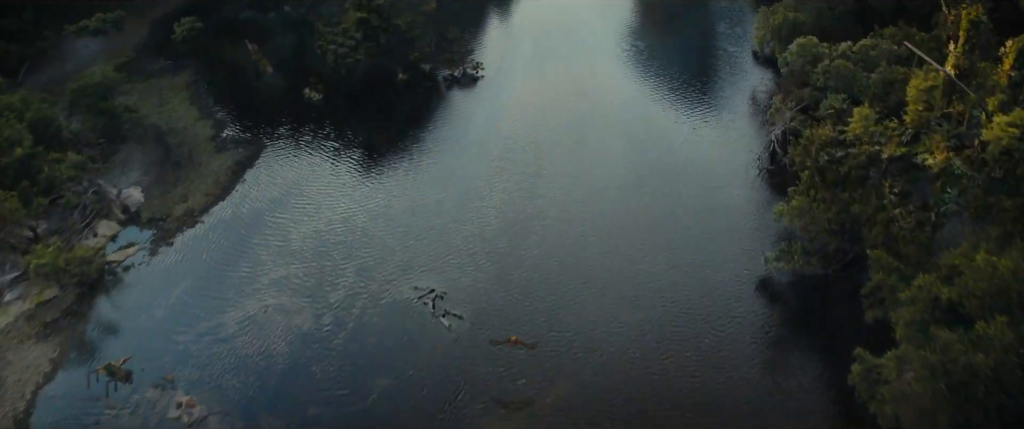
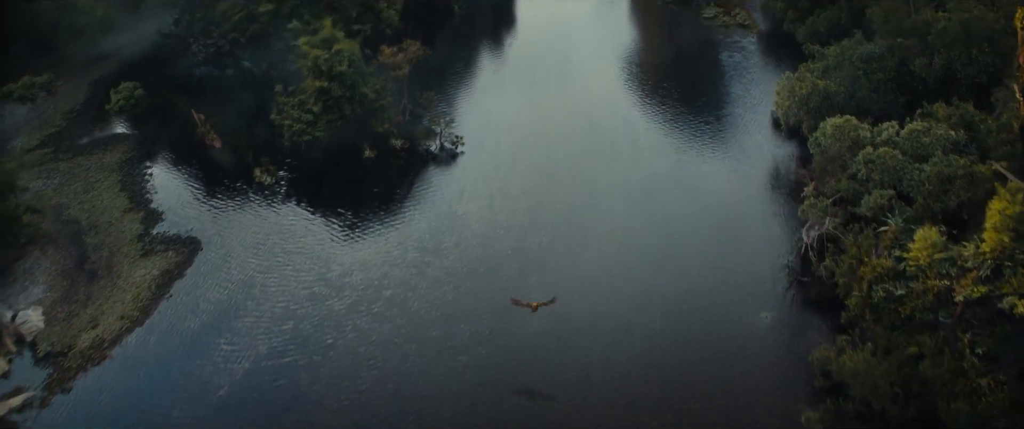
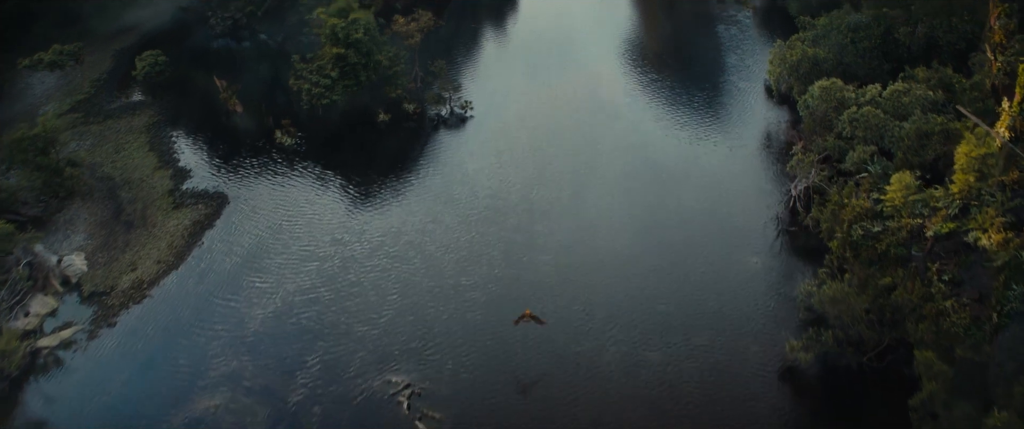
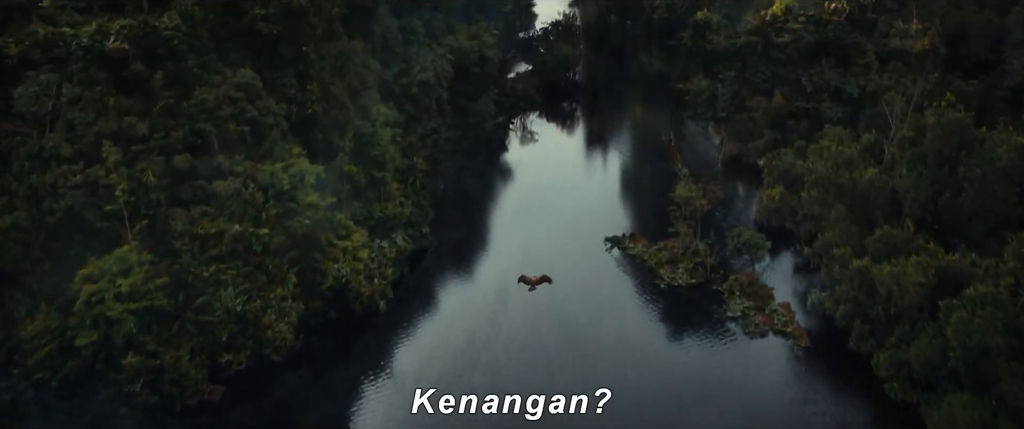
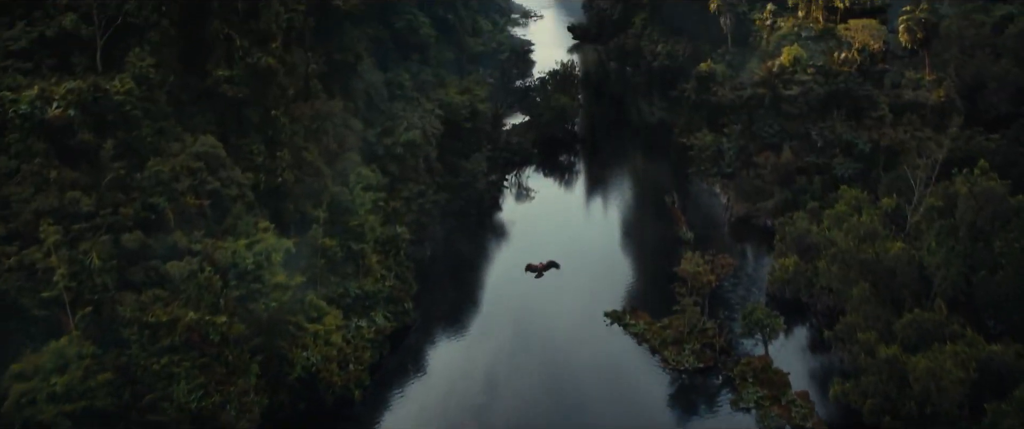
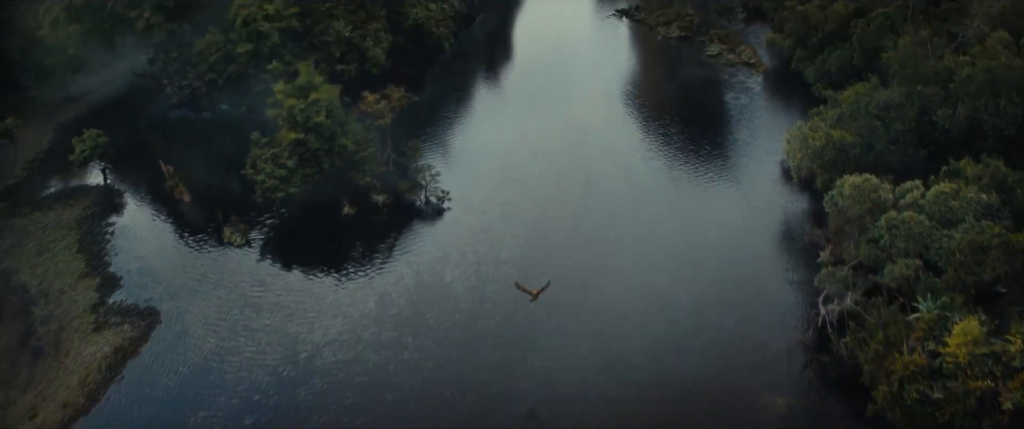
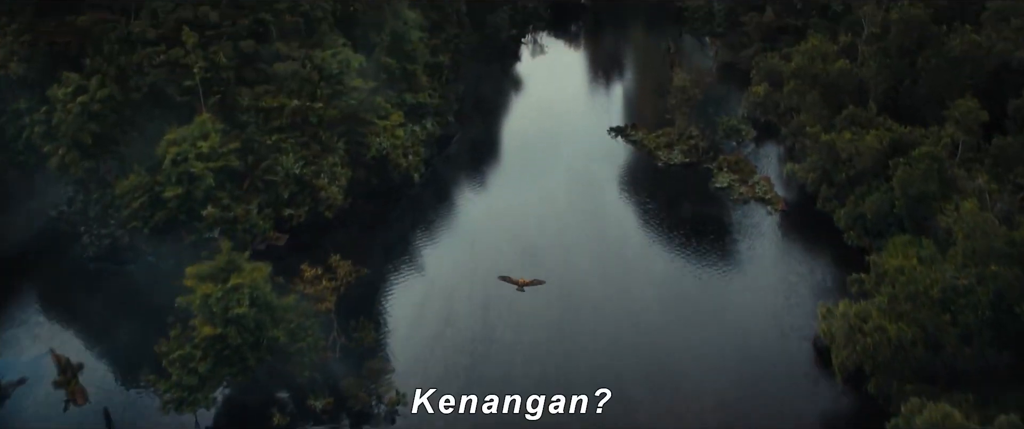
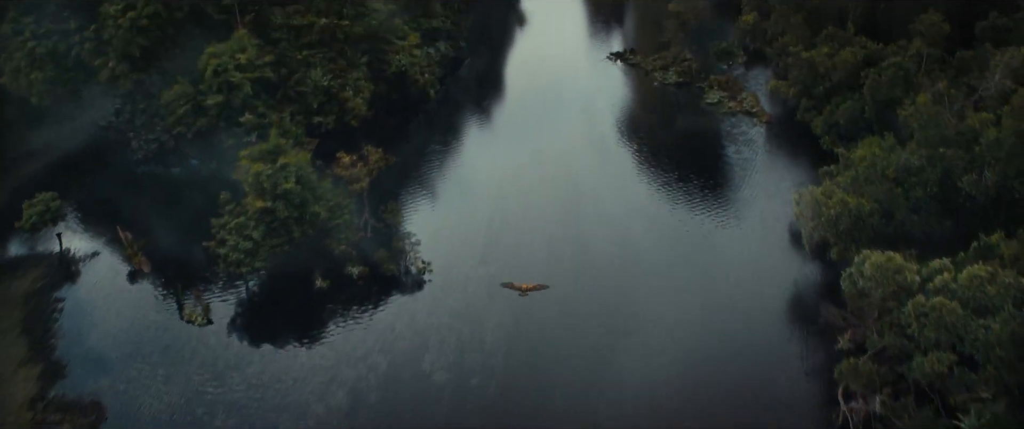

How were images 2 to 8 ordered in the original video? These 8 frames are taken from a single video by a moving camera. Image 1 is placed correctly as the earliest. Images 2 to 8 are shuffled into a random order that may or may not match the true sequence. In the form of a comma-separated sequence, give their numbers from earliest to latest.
3, 2, 6, 8, 7, 4, 5
